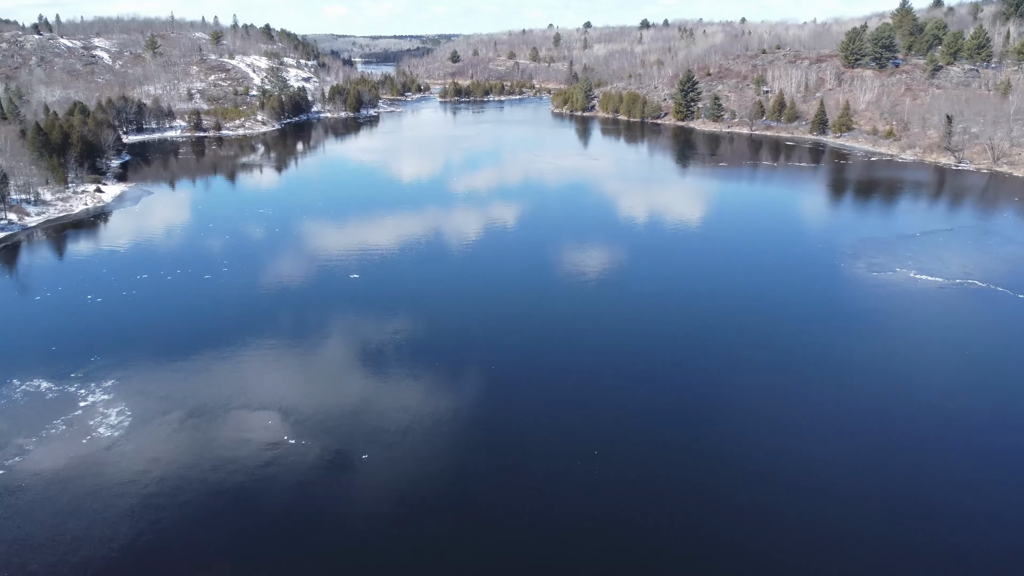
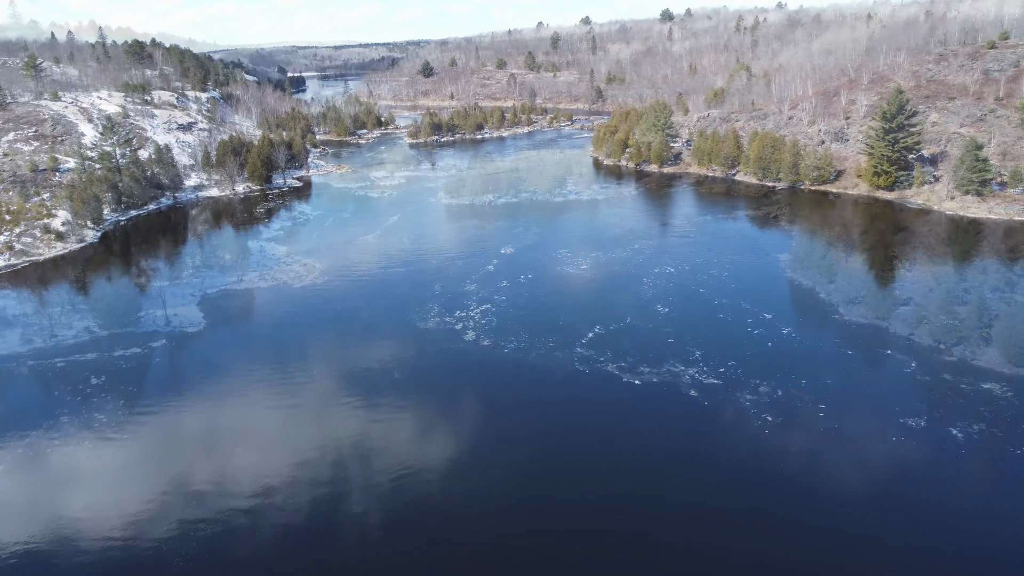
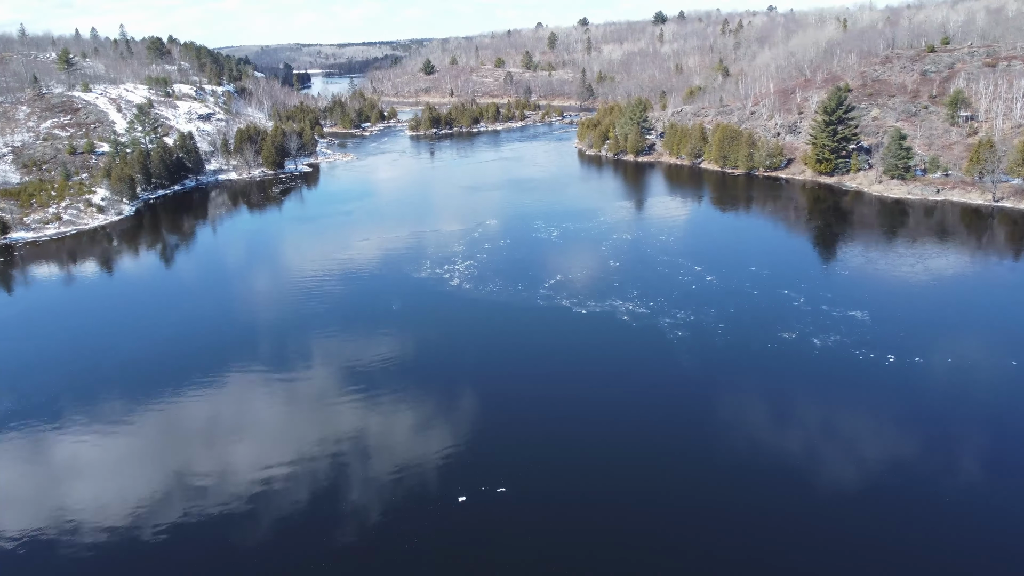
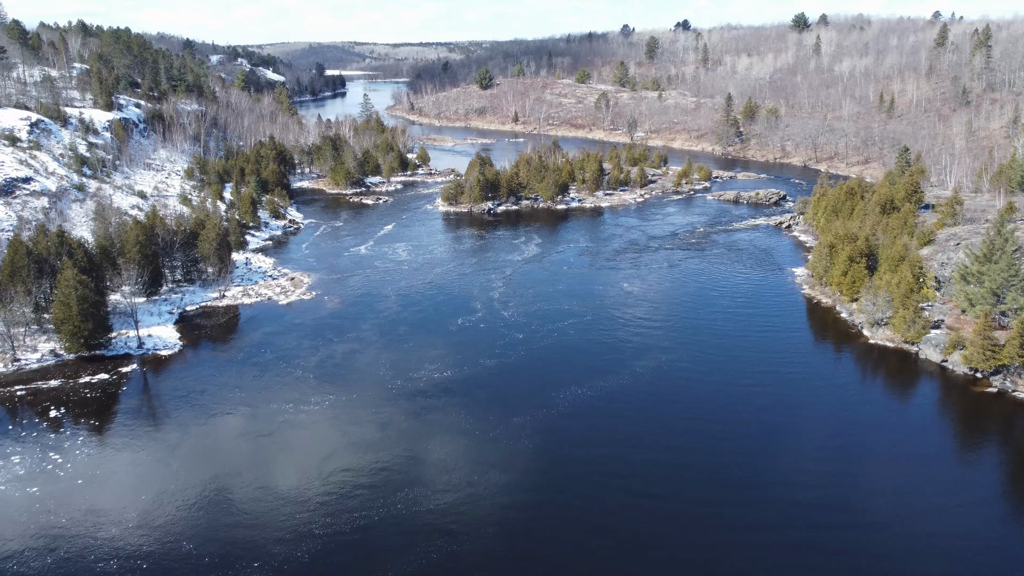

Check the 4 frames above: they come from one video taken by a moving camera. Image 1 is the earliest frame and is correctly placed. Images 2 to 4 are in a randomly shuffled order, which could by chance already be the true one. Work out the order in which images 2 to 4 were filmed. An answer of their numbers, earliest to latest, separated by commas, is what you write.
3, 2, 4
